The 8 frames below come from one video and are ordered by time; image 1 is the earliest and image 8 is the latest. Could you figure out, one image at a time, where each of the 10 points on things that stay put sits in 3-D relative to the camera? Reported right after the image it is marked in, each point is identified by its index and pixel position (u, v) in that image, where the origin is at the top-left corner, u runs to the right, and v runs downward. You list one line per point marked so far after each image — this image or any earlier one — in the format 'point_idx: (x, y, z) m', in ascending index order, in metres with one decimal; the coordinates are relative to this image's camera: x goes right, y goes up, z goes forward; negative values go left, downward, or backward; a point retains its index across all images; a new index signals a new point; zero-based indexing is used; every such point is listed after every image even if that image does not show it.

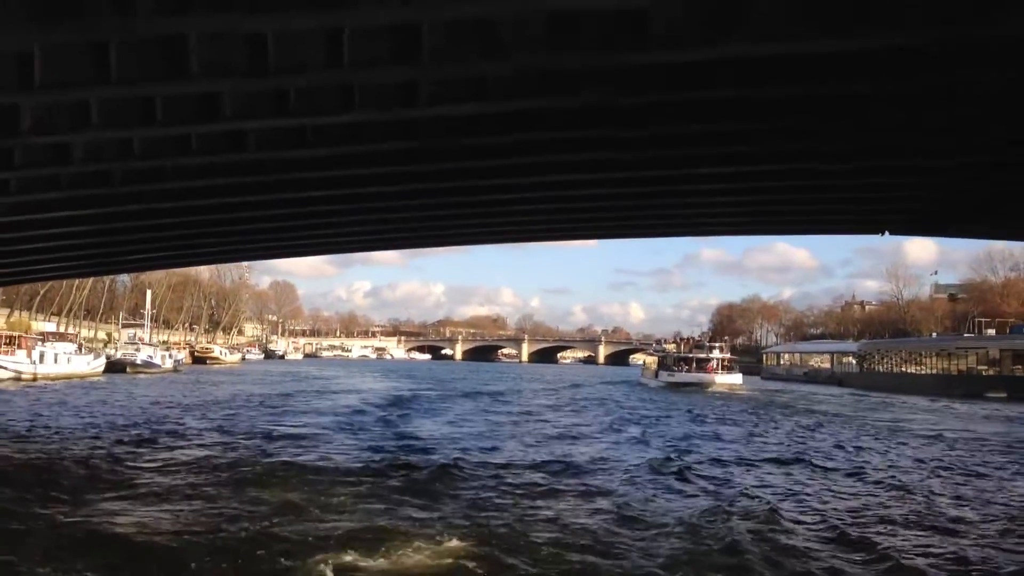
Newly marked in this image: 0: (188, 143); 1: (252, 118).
0: (-6.5, +2.9, +19.5) m
1: (-4.4, +2.9, +16.7) m
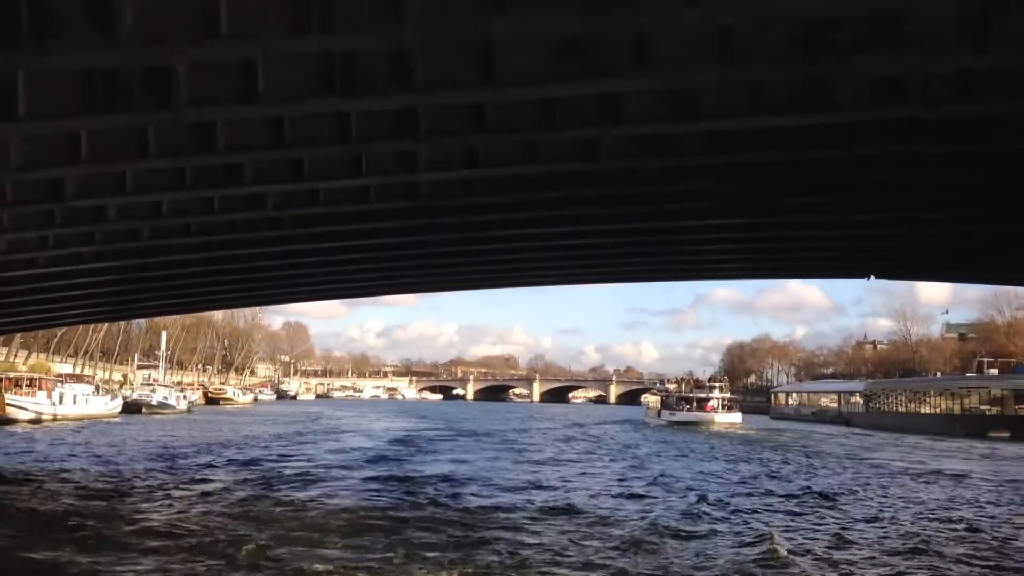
0: (-6.7, +1.8, +21.4) m
1: (-4.6, +2.0, +18.5) m
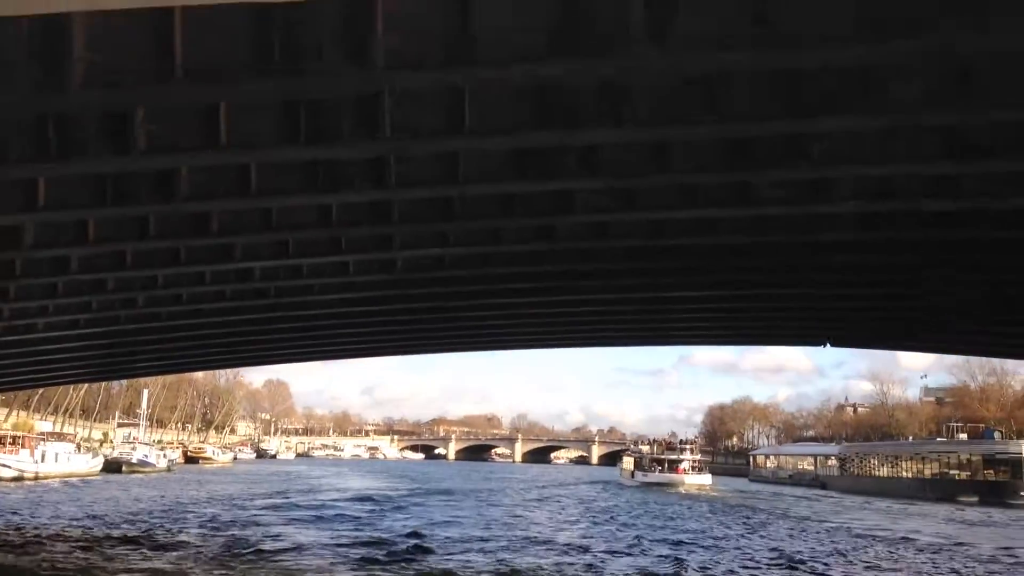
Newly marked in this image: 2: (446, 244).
0: (-7.4, +0.2, +23.0) m
1: (-5.3, +0.6, +20.2) m
2: (-1.4, +0.8, +19.9) m
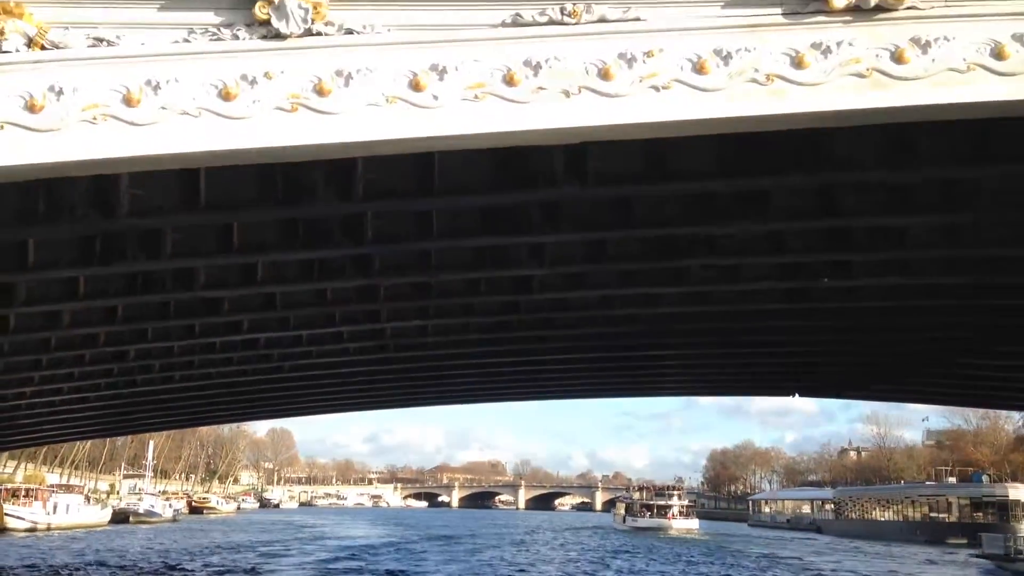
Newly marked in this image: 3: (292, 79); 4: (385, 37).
0: (-8.0, -1.5, +25.7) m
1: (-5.9, -1.0, +23.0) m
2: (-2.0, -0.7, +22.6) m
3: (-2.4, +2.3, +10.7) m
4: (-1.4, +2.8, +10.8) m
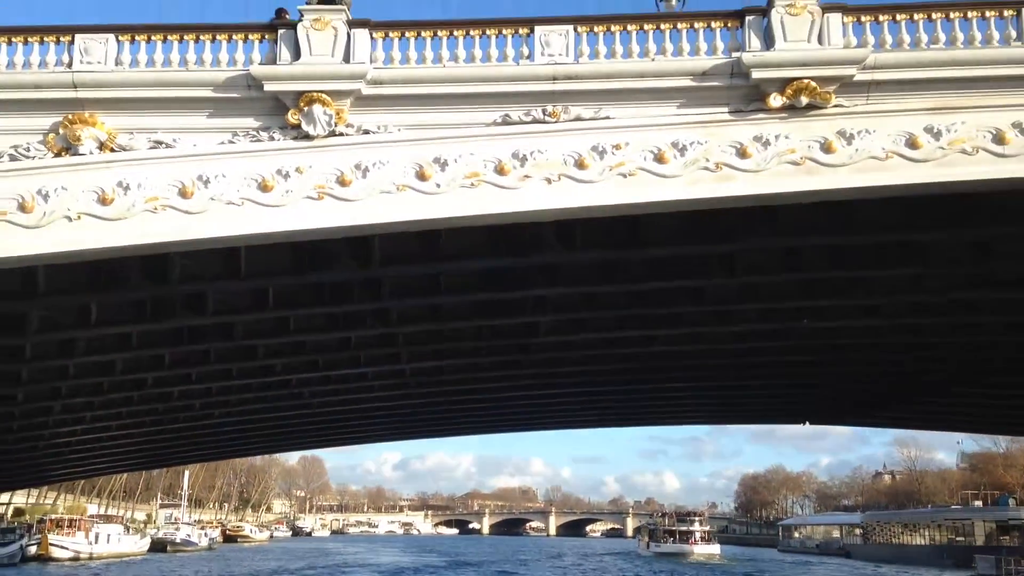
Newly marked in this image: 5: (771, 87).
0: (-7.6, -2.8, +27.9) m
1: (-5.6, -2.2, +25.1) m
2: (-1.8, -1.8, +24.6) m
3: (-2.6, +1.6, +12.8) m
4: (-1.5, +2.0, +12.9) m
5: (+3.3, +2.6, +12.5) m
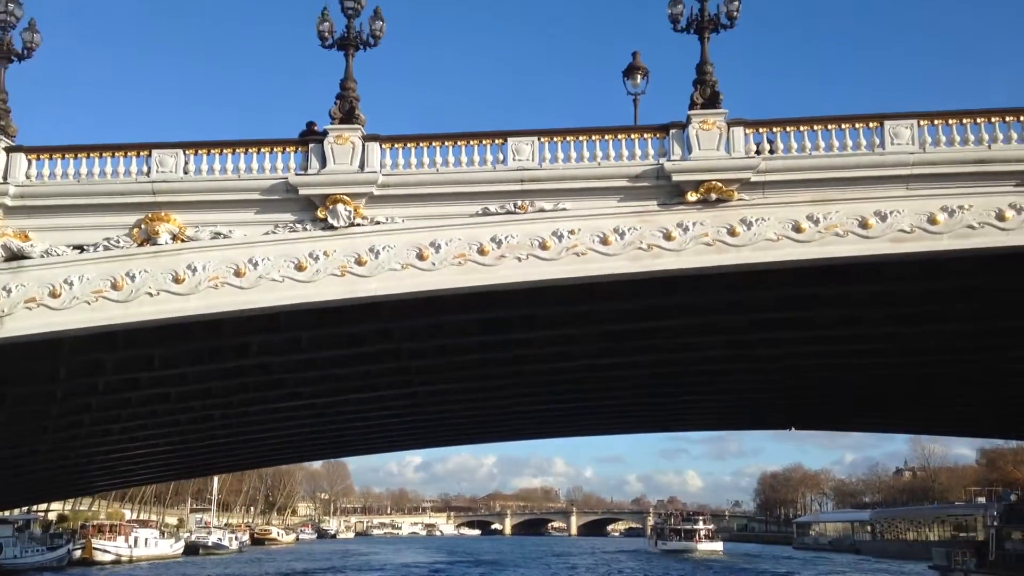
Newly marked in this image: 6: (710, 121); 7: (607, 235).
0: (-7.6, -3.9, +31.8) m
1: (-5.6, -3.2, +28.9) m
2: (-1.8, -2.8, +28.4) m
3: (-2.9, +0.6, +16.6) m
4: (-1.9, +1.1, +16.6) m
5: (+2.9, +1.7, +16.1) m
6: (+3.4, +2.8, +16.4) m
7: (+1.6, +0.9, +16.2) m
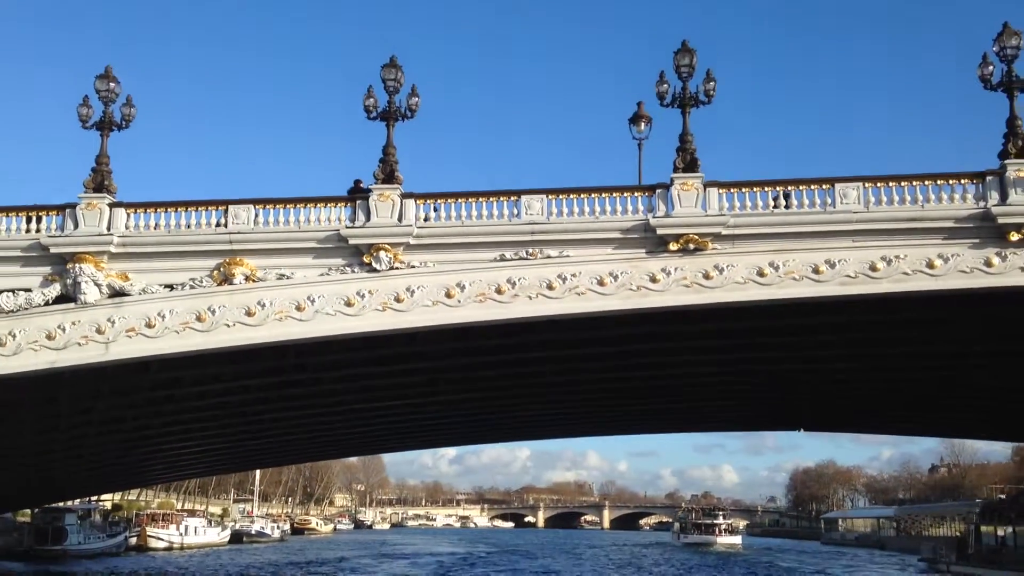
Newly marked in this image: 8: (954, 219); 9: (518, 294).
0: (-6.8, -4.4, +35.4) m
1: (-4.9, -3.8, +32.5) m
2: (-1.2, -3.4, +31.8) m
3: (-2.7, -0.1, +20.0) m
4: (-1.6, +0.4, +20.1) m
5: (+3.2, +1.0, +19.4) m
6: (+3.6, +2.1, +19.6) m
7: (+1.8, +0.2, +19.6) m
8: (+8.5, +1.3, +18.7) m
9: (+0.1, -0.1, +19.7) m
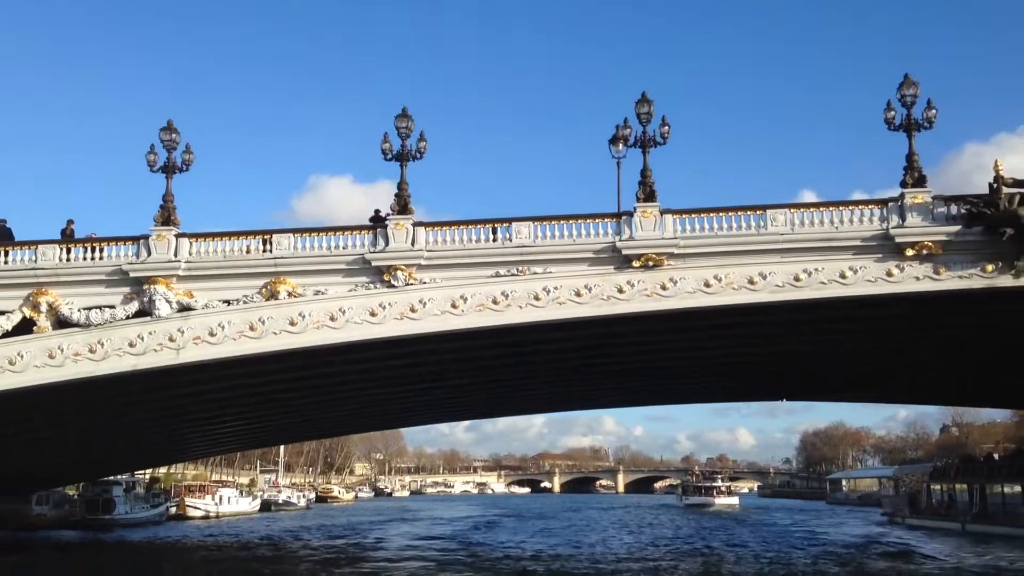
0: (-6.7, -4.3, +40.2) m
1: (-4.9, -3.7, +37.2) m
2: (-1.1, -3.3, +36.5) m
3: (-2.8, -0.4, +24.6) m
4: (-1.8, +0.1, +24.6) m
5: (+3.0, +0.8, +23.8) m
6: (+3.4, +1.9, +24.0) m
7: (+1.7, 0.0, +24.0) m
8: (+8.3, +1.2, +23.0) m
9: (0.0, -0.4, +24.2) m
